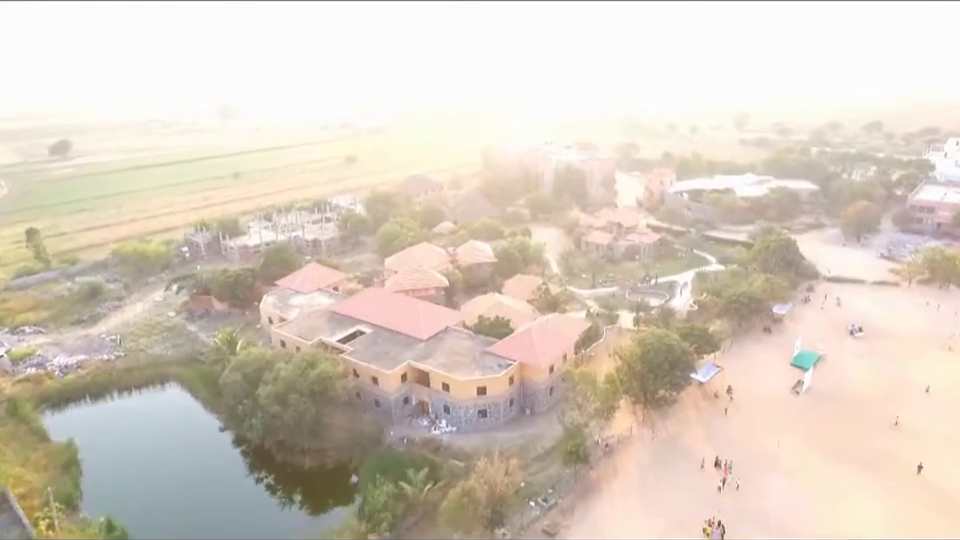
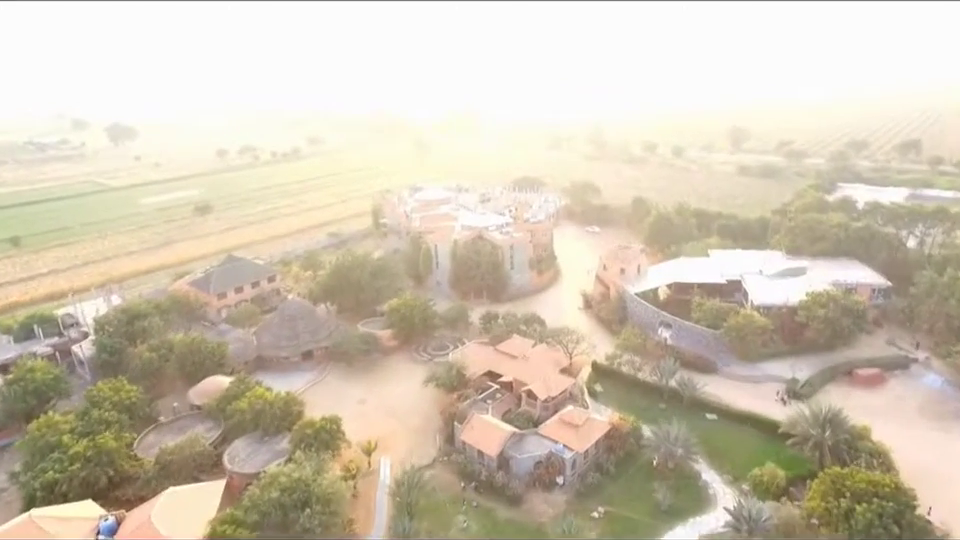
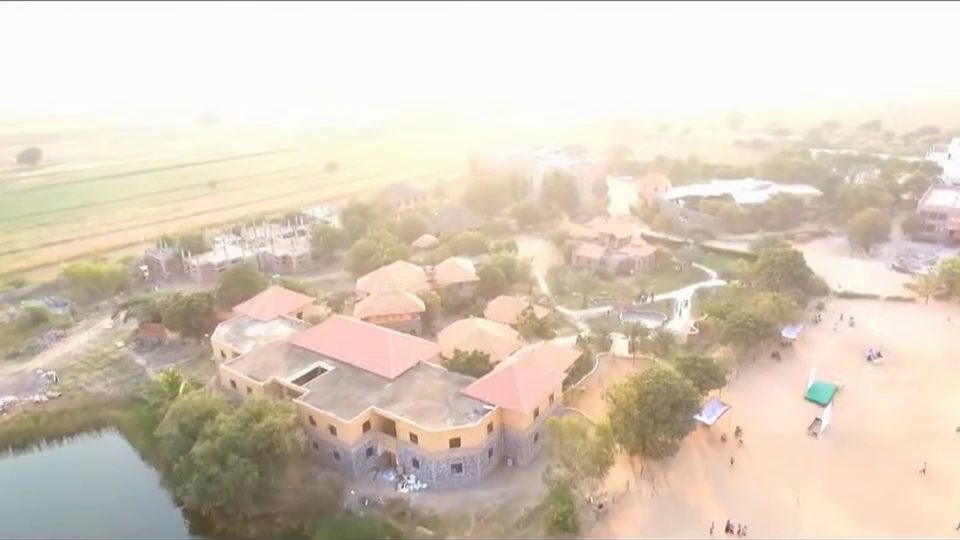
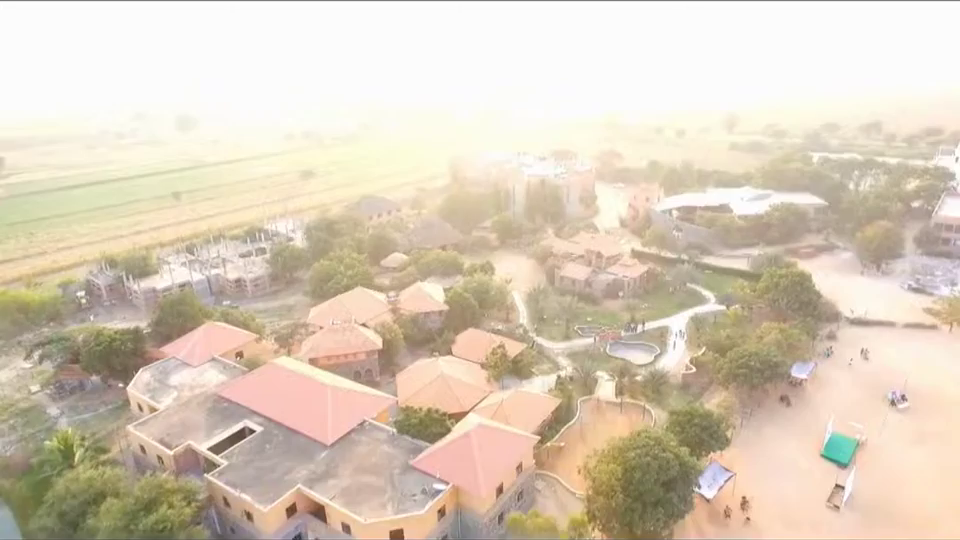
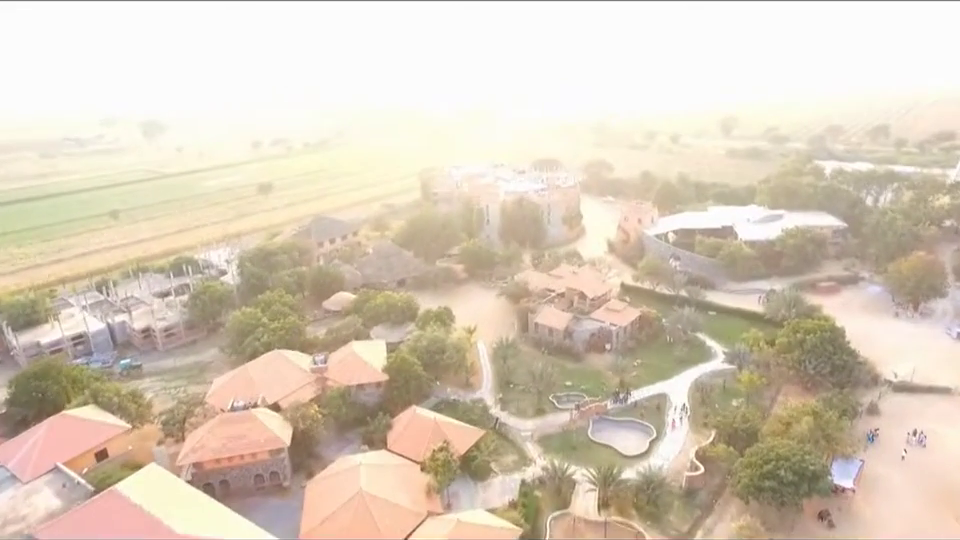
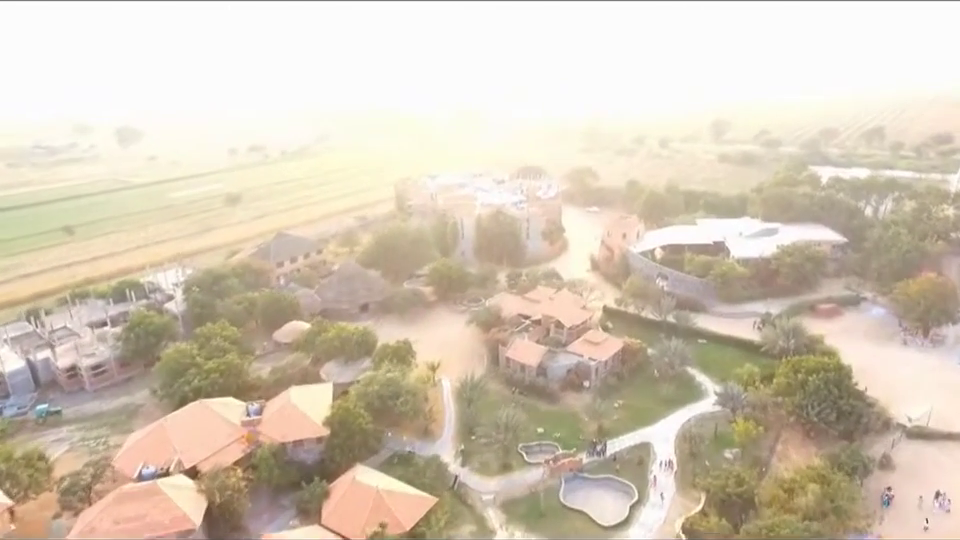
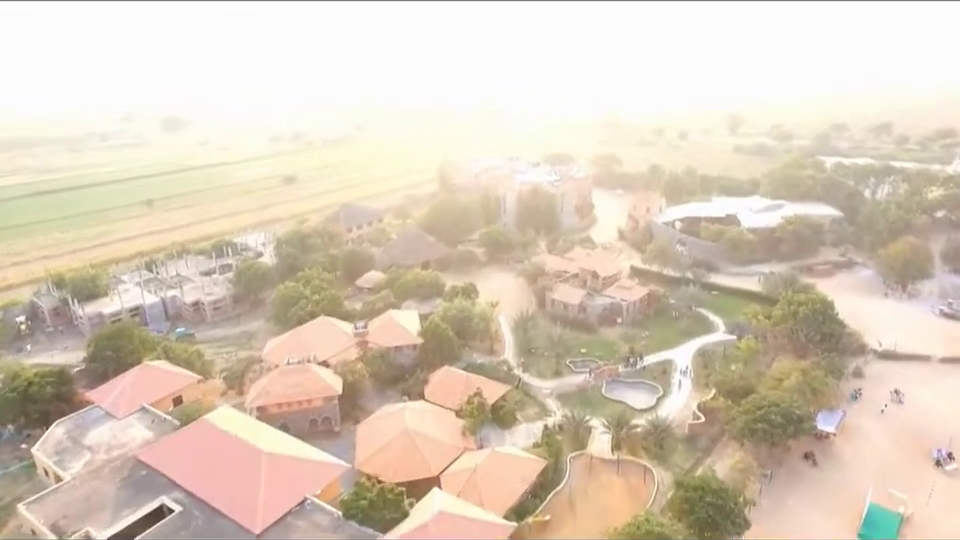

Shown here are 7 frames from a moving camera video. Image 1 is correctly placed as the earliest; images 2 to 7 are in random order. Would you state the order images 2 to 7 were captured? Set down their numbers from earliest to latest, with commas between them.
3, 4, 7, 5, 6, 2
